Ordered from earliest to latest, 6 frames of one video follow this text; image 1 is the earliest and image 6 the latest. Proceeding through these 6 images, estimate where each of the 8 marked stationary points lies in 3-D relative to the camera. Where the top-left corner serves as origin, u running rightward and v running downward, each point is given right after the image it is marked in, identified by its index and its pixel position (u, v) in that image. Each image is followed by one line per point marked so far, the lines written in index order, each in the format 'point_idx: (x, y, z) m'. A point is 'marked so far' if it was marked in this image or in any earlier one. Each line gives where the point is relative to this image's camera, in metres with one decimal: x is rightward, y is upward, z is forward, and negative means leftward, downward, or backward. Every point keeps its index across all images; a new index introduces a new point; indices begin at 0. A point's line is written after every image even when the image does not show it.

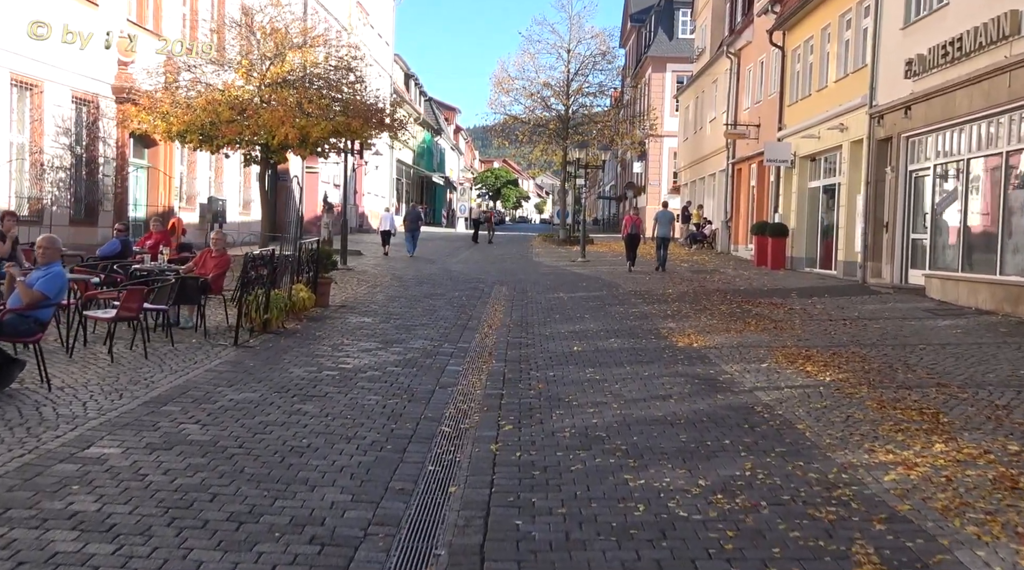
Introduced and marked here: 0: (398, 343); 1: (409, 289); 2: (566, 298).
0: (-1.2, -0.6, +11.2) m
1: (-1.8, -0.1, +17.9) m
2: (+0.9, -0.2, +17.2) m
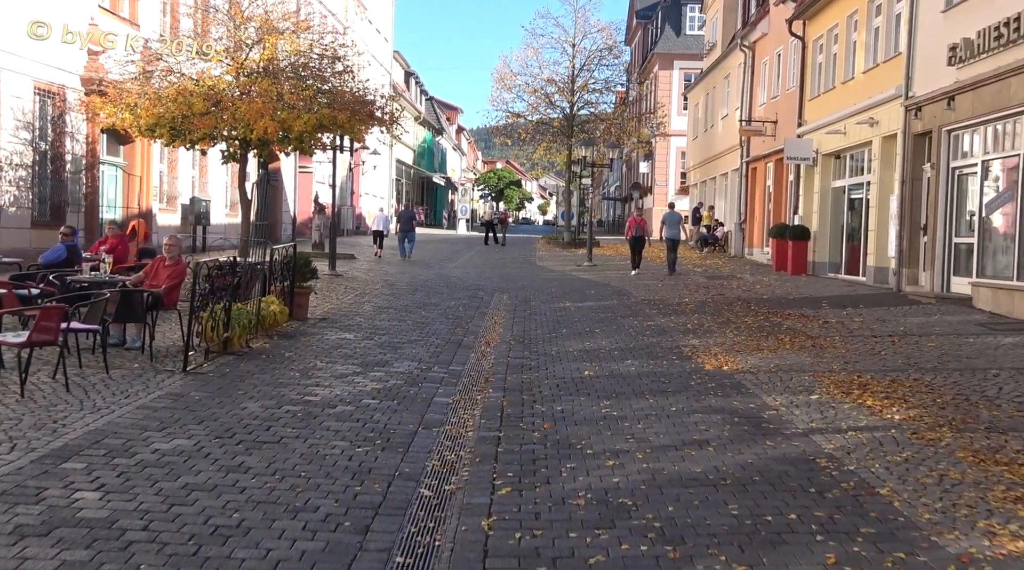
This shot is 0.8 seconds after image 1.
0: (-1.2, -0.8, +9.7) m
1: (-1.8, -0.2, +16.4) m
2: (+0.9, -0.4, +15.6) m
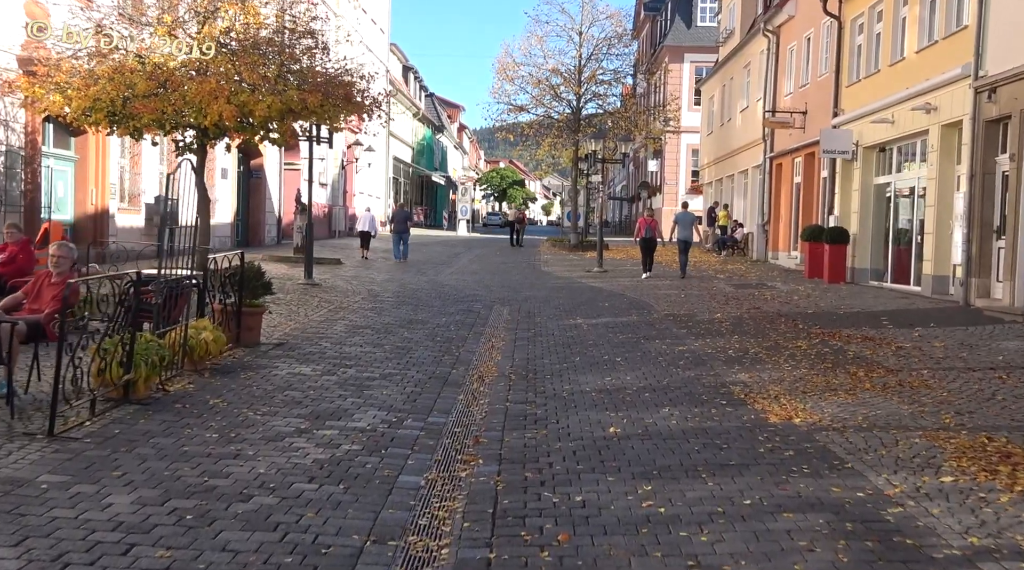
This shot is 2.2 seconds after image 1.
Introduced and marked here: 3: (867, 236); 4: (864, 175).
0: (-1.2, -0.9, +7.2) m
1: (-1.8, -0.4, +13.9) m
2: (+1.0, -0.5, +13.2) m
3: (+6.9, +0.9, +19.8) m
4: (+6.8, +2.1, +19.8) m
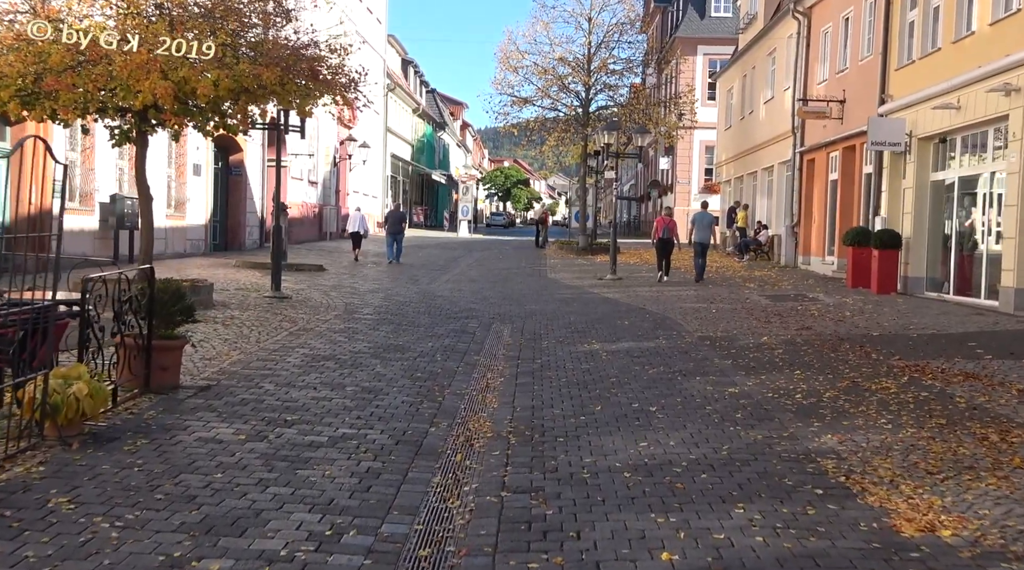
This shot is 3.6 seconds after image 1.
0: (-1.3, -1.1, +4.7) m
1: (-1.8, -0.6, +11.4) m
2: (+1.0, -0.7, +10.7) m
3: (+6.9, +0.8, +17.2) m
4: (+6.9, +1.9, +17.2) m
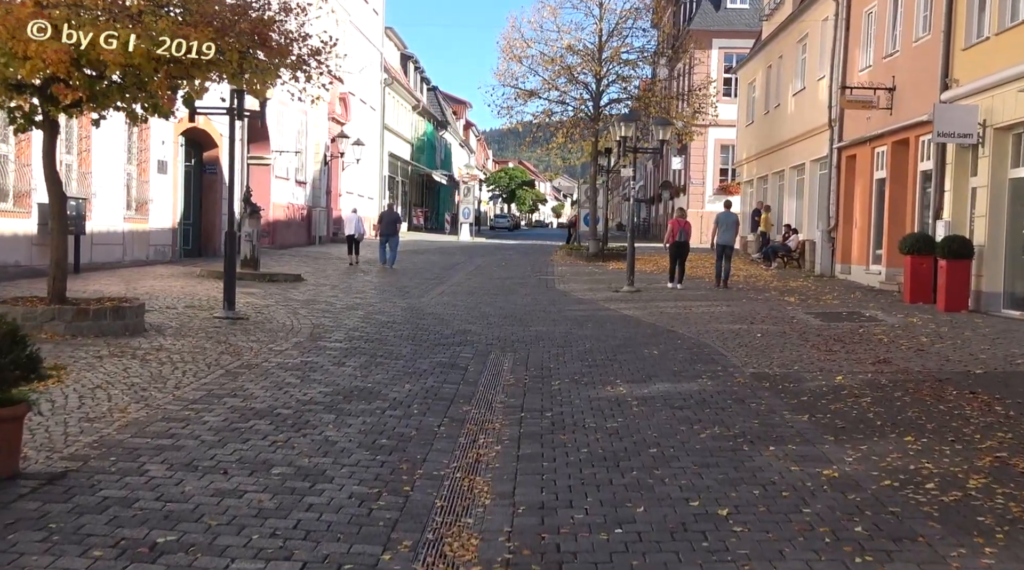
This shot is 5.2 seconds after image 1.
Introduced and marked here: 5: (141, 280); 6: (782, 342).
0: (-1.3, -1.3, +2.1) m
1: (-1.8, -0.8, +8.8) m
2: (+1.0, -1.0, +8.1) m
3: (+7.0, +0.5, +14.6) m
4: (+6.9, +1.7, +14.6) m
5: (-6.1, +0.1, +16.7) m
6: (+3.1, -0.7, +11.7) m
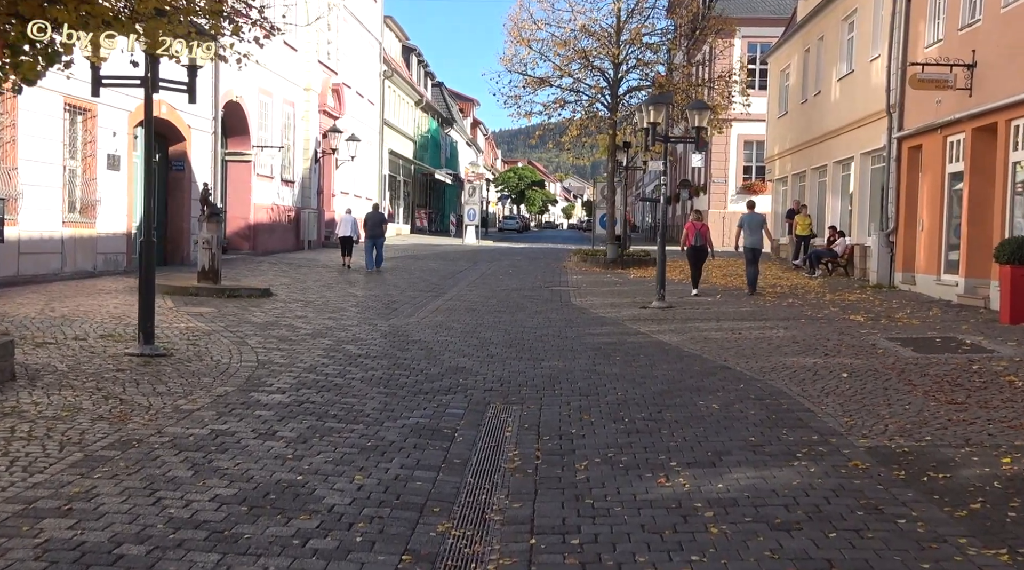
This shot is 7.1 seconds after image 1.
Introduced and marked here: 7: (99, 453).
0: (-1.3, -1.6, -0.8) m
1: (-1.7, -1.0, +5.9) m
2: (+1.0, -1.2, +5.1) m
3: (+7.1, +0.3, +11.6) m
4: (+7.0, +1.5, +11.6) m
5: (-6.0, -0.2, +13.8) m
6: (+3.2, -0.9, +8.6) m
7: (-2.4, -1.0, +5.9) m
